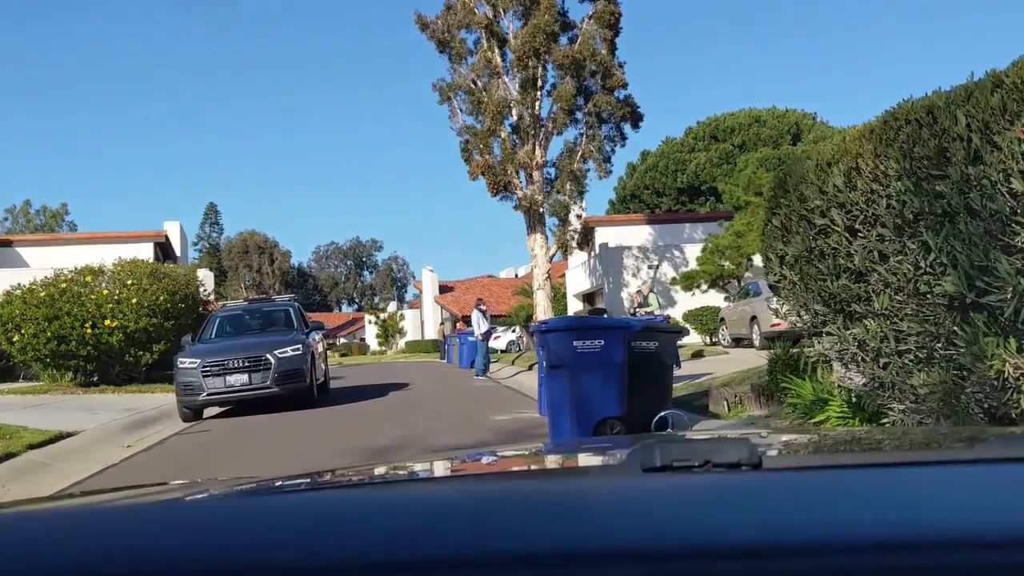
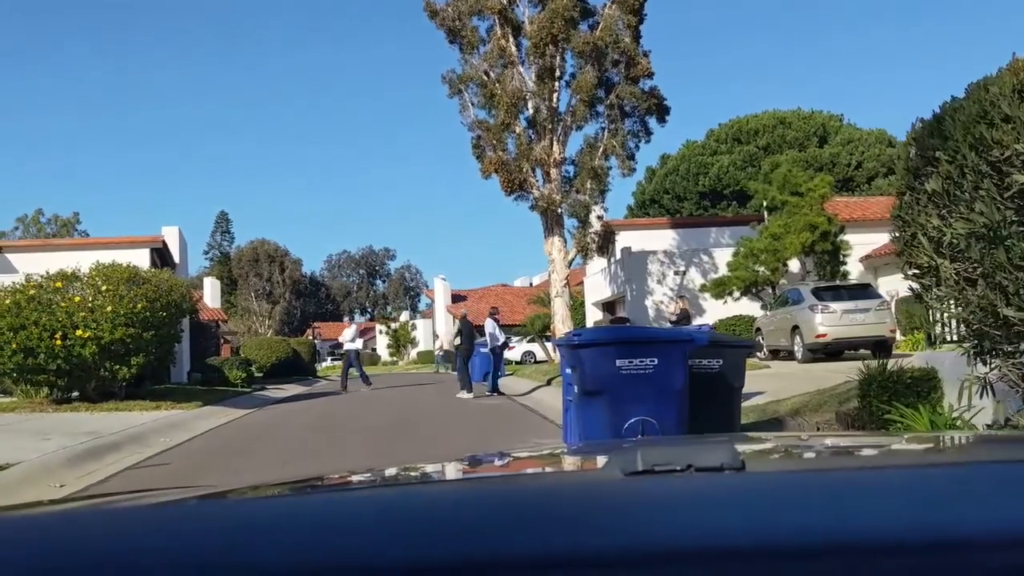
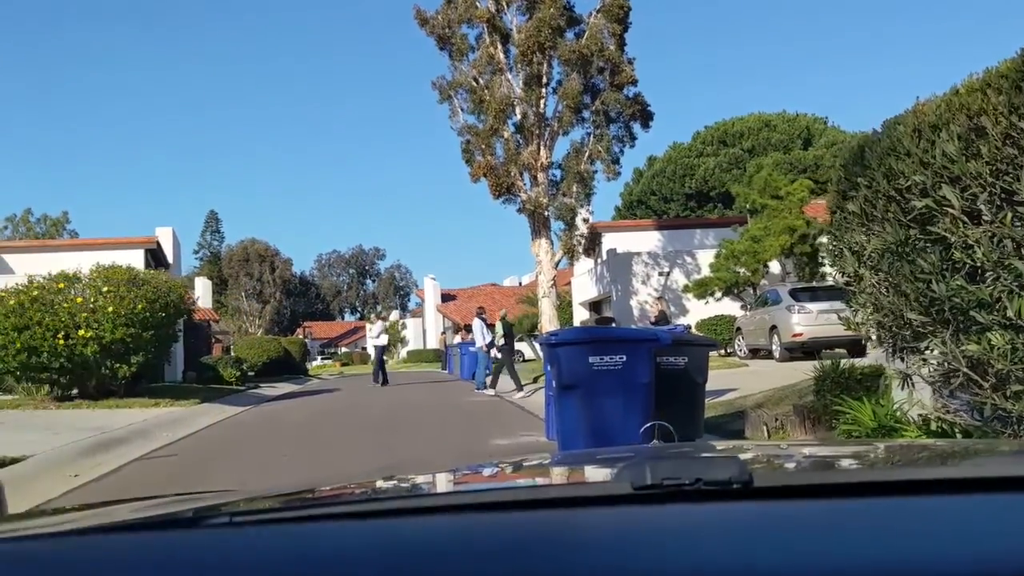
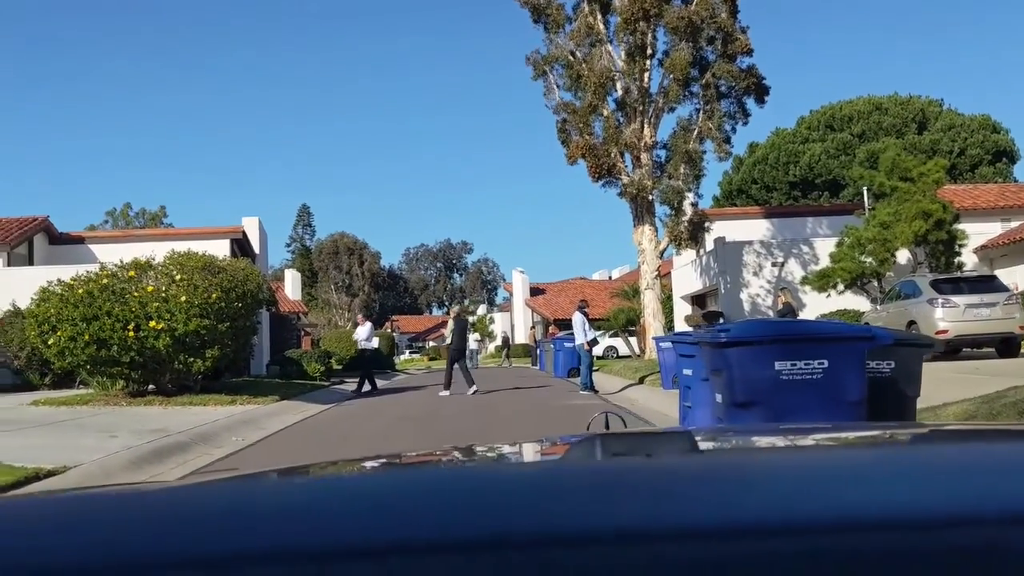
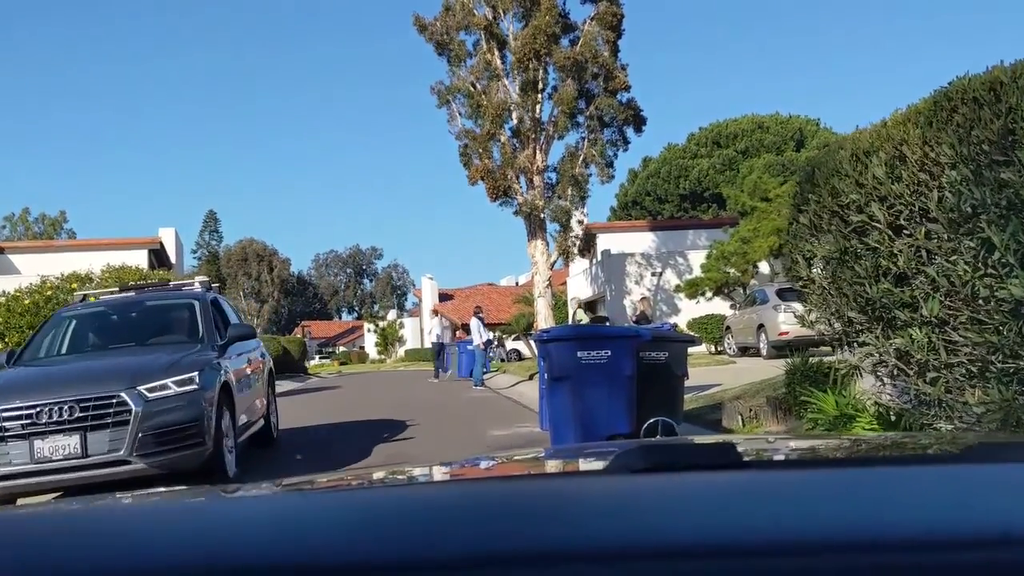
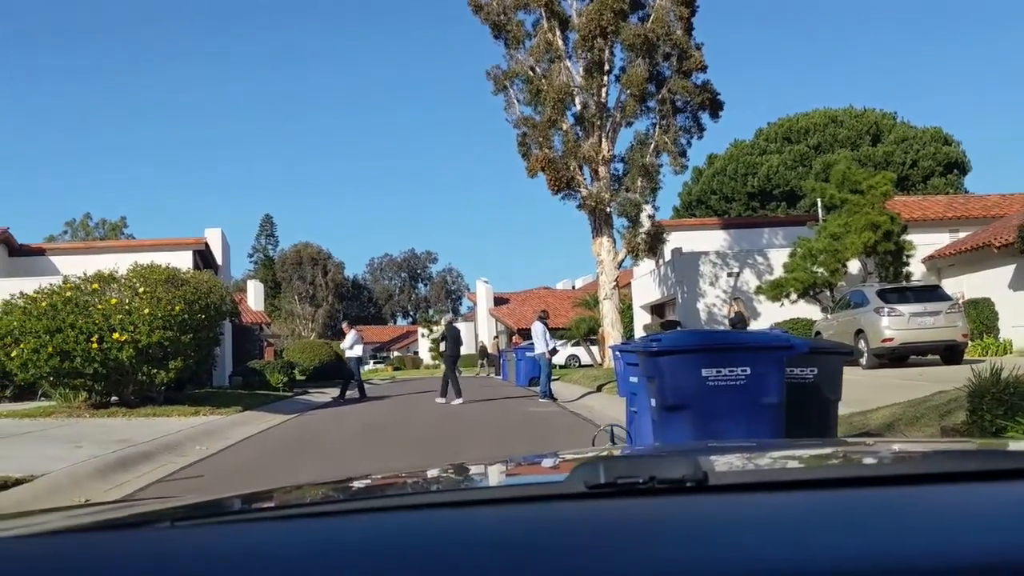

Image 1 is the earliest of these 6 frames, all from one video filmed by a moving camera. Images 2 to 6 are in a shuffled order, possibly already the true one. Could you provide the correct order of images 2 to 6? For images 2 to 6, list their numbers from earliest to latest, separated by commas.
5, 3, 2, 6, 4
